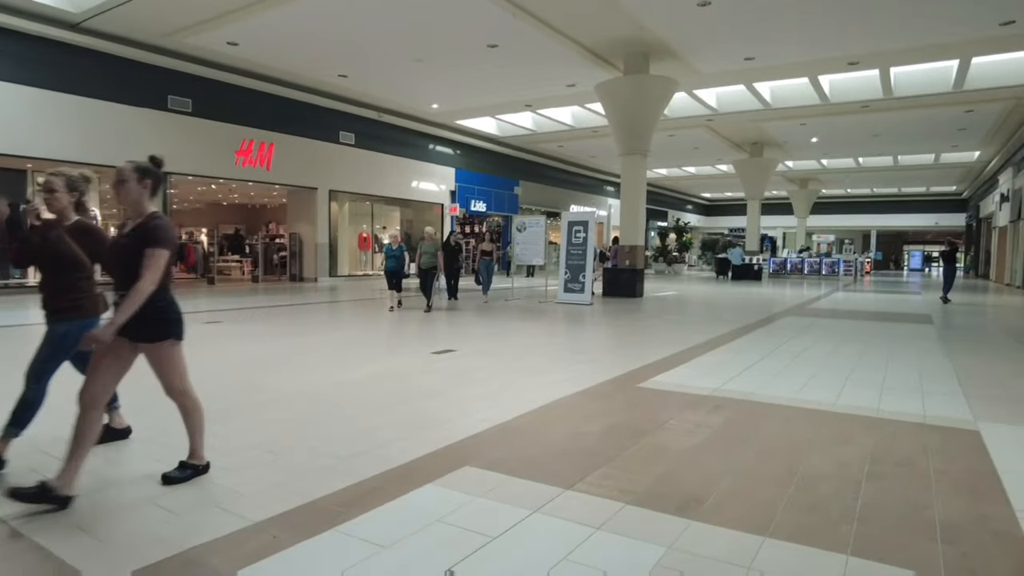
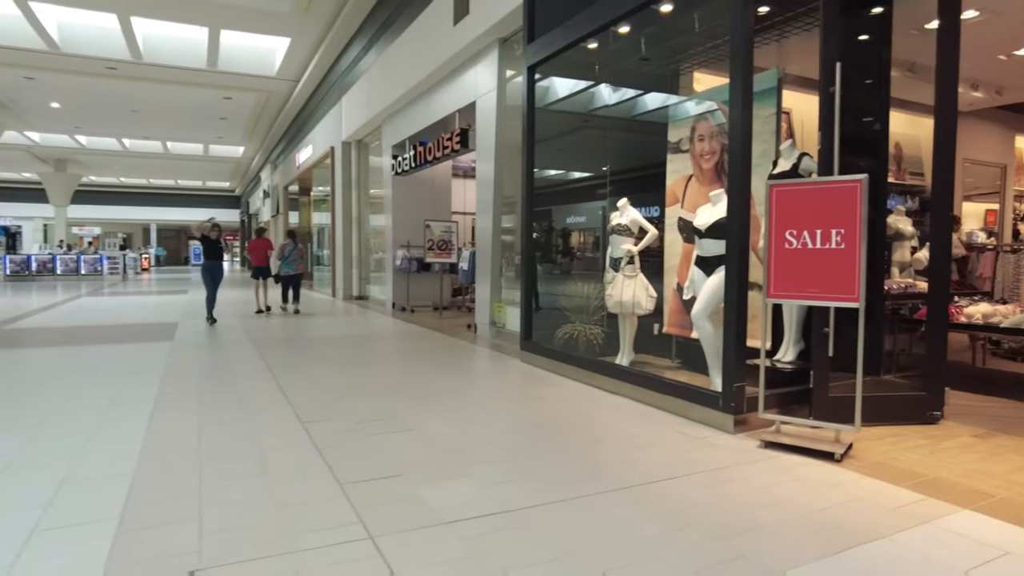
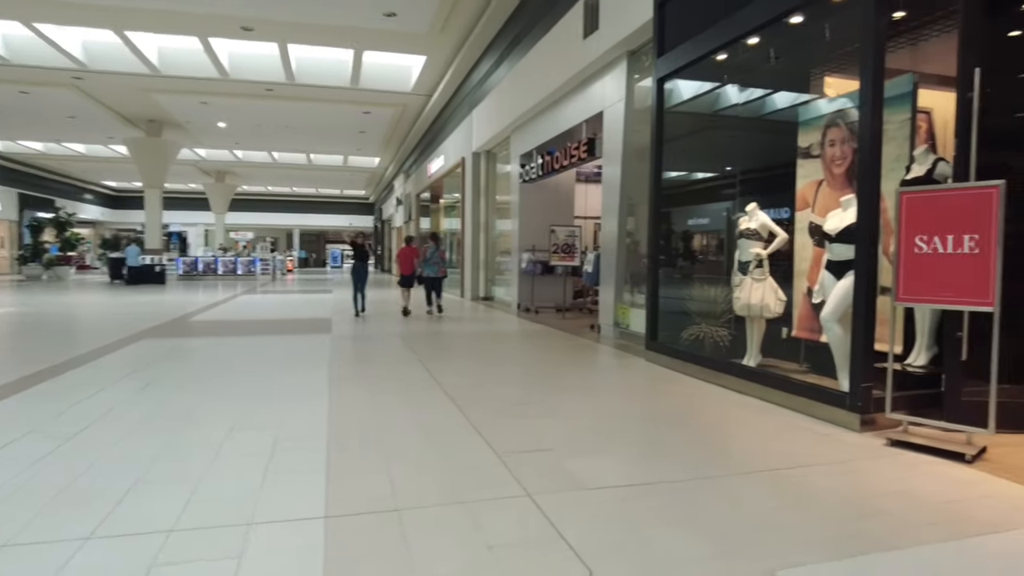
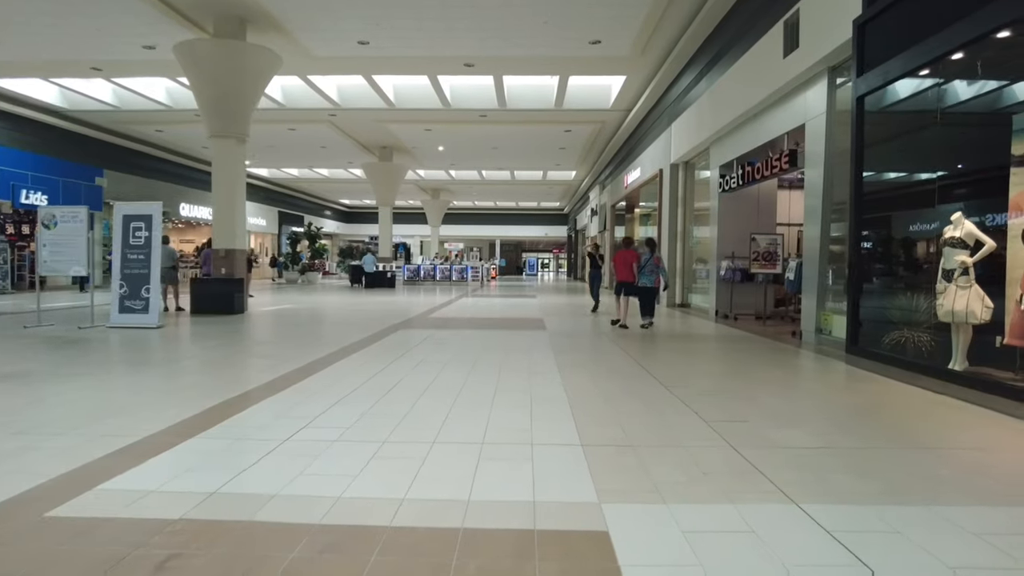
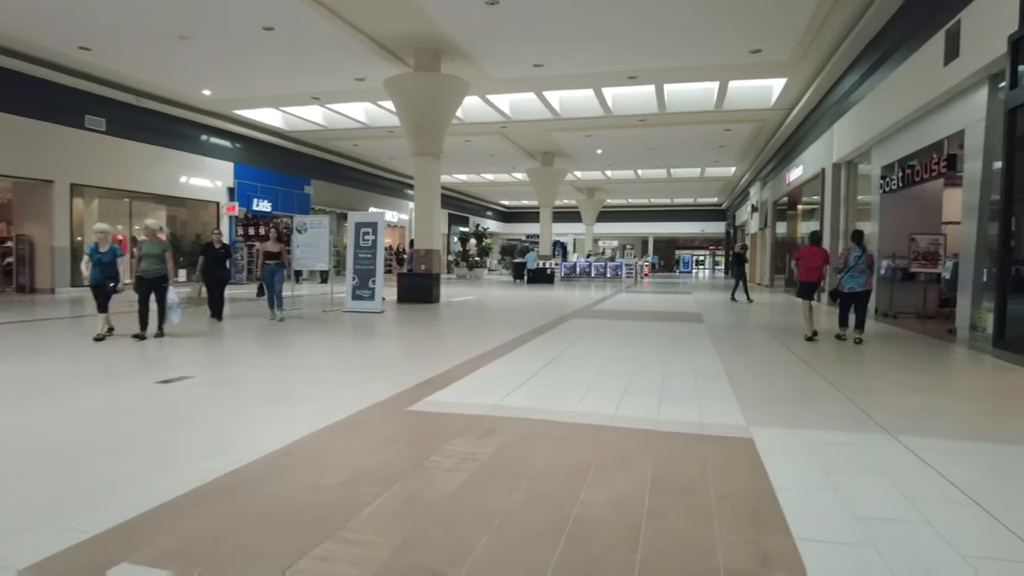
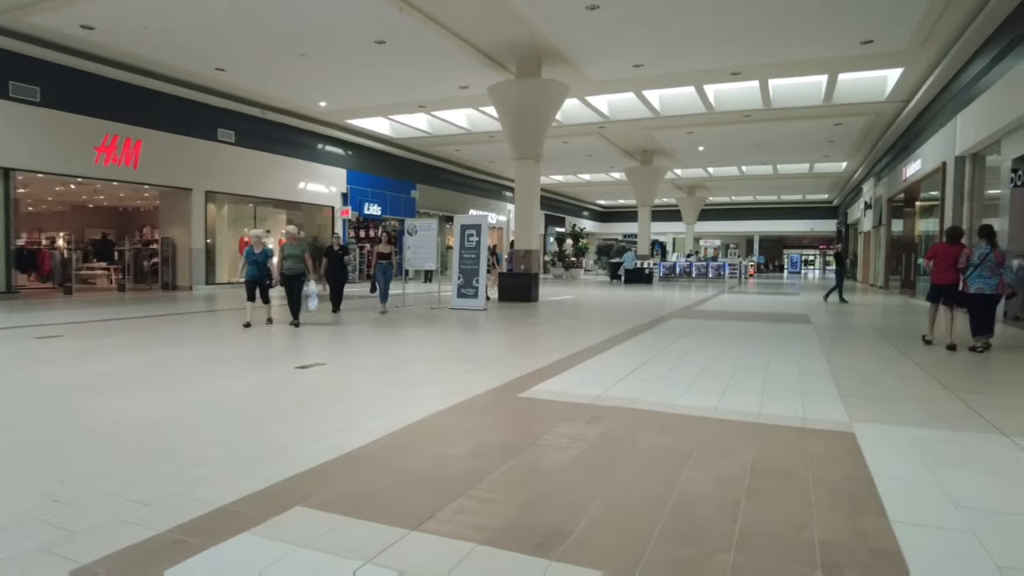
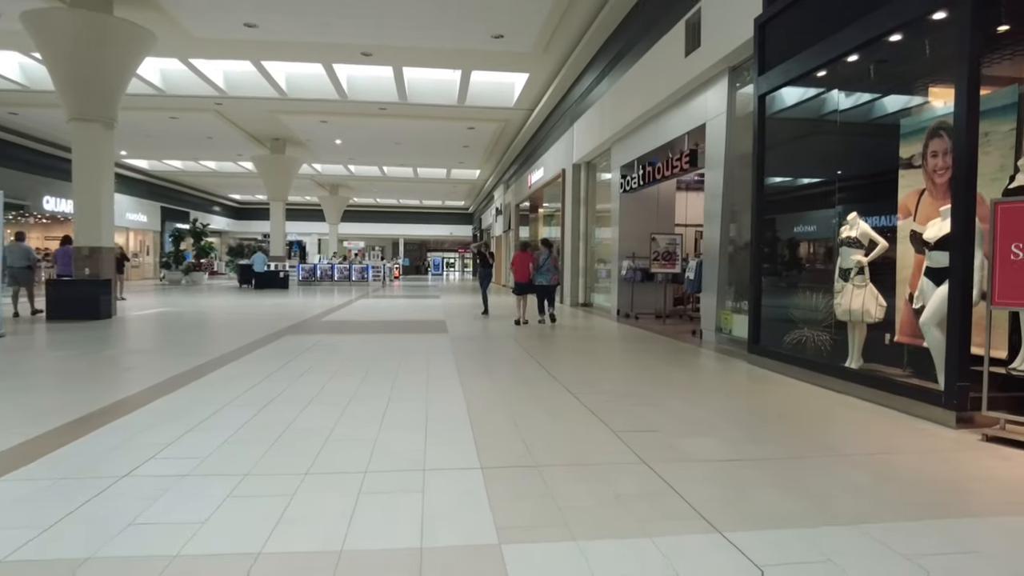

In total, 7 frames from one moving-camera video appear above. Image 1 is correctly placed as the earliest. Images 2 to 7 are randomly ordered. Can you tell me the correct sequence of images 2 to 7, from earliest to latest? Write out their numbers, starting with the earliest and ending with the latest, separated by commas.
6, 5, 4, 7, 3, 2
